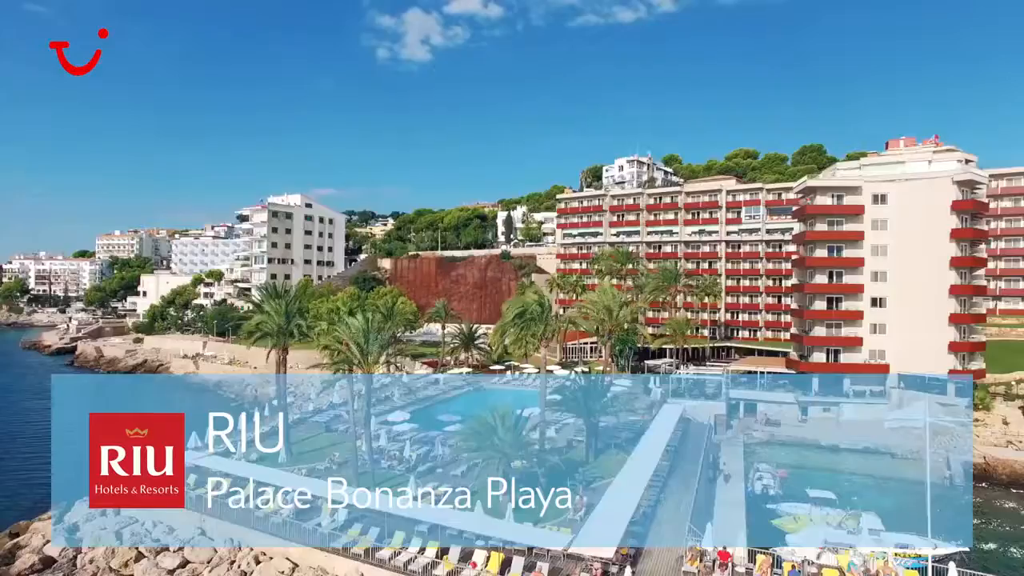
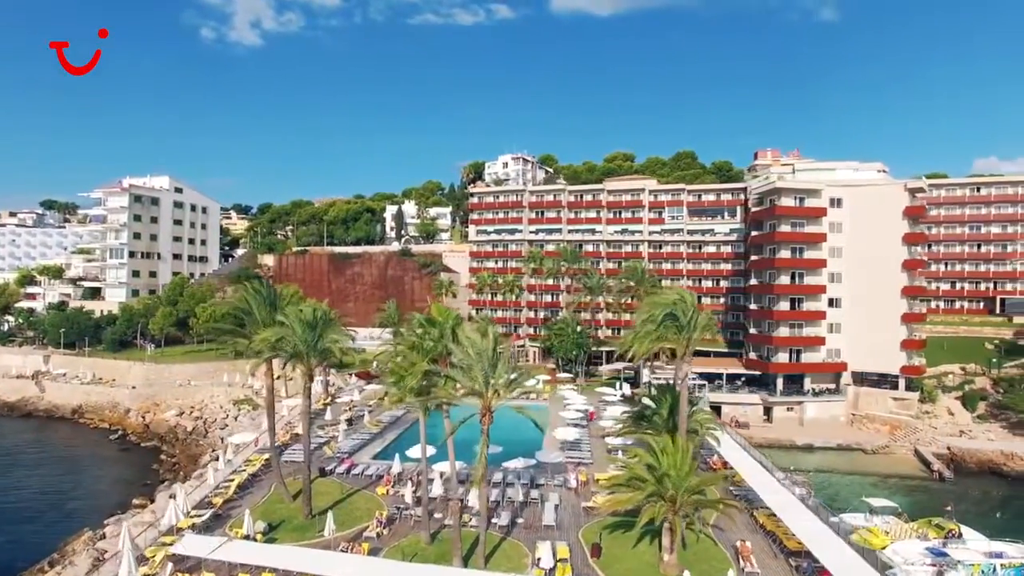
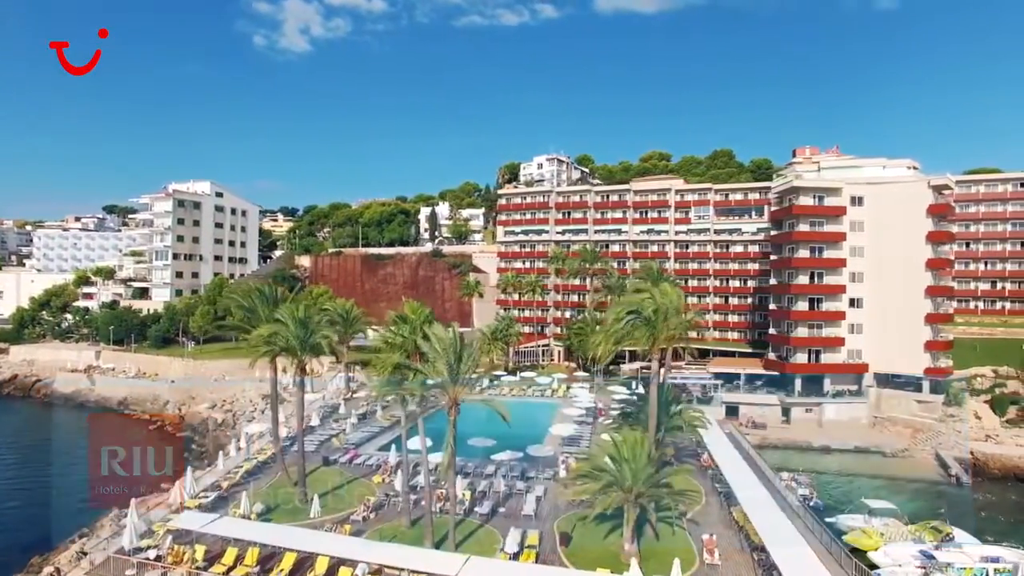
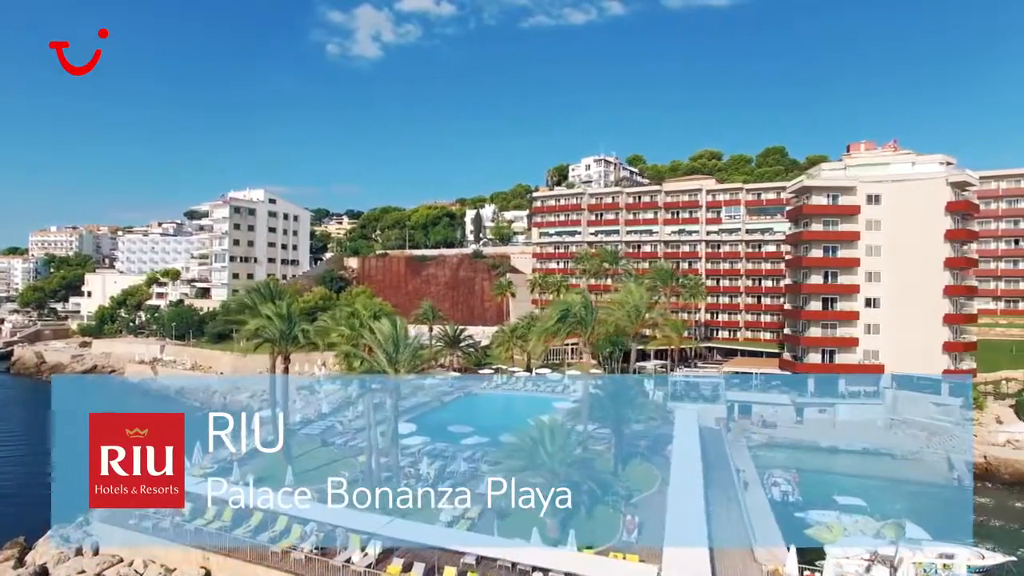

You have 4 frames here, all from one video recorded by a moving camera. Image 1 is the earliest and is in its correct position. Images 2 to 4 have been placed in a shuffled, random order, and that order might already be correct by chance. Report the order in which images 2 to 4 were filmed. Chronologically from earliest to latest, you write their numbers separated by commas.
4, 3, 2
